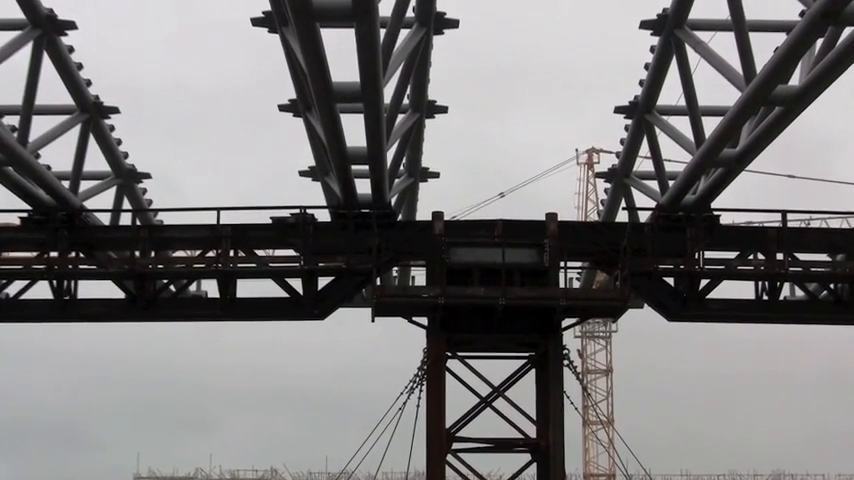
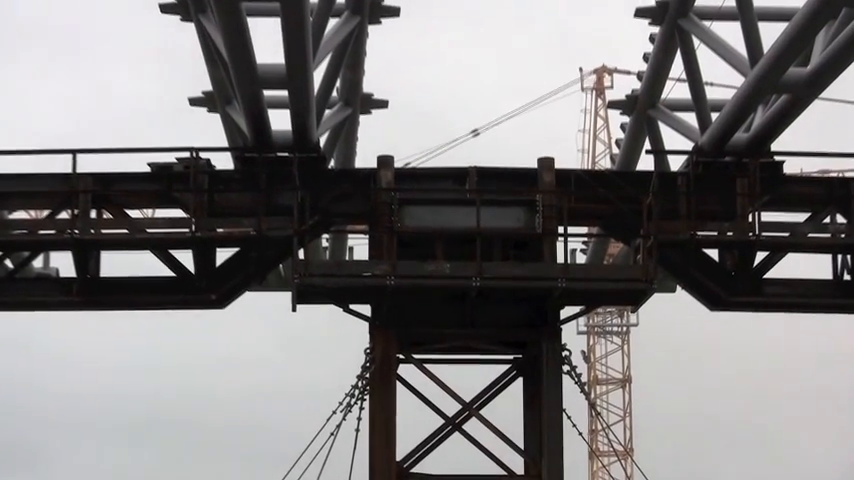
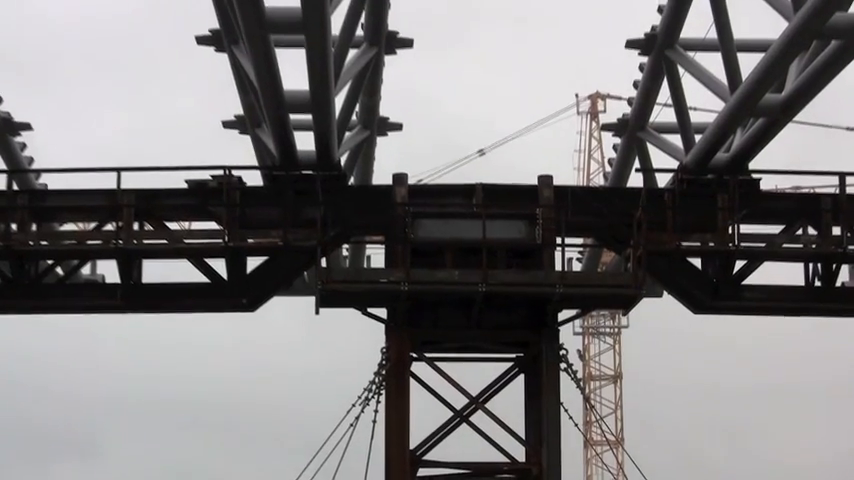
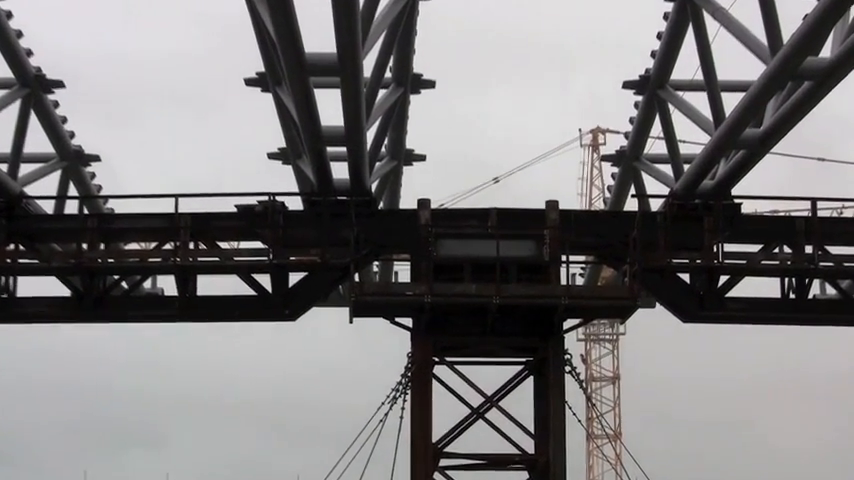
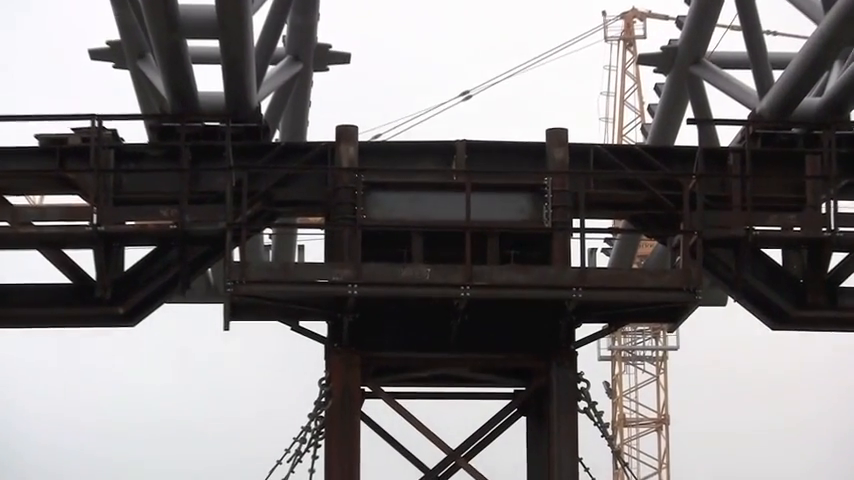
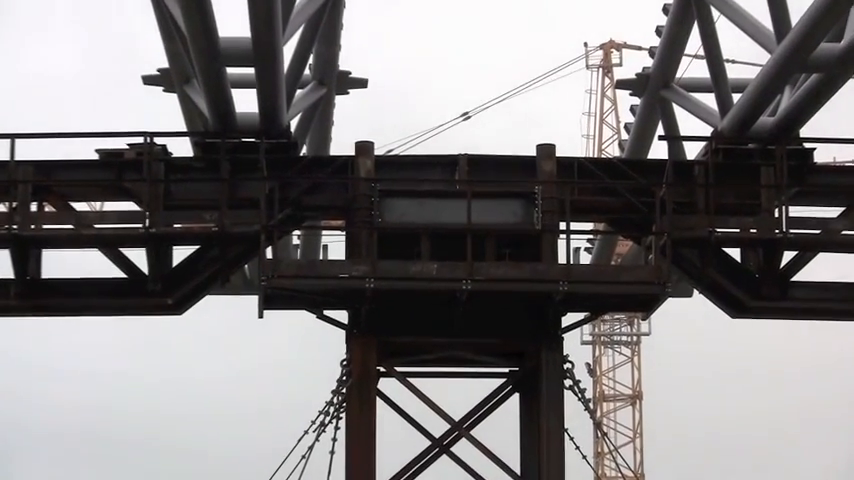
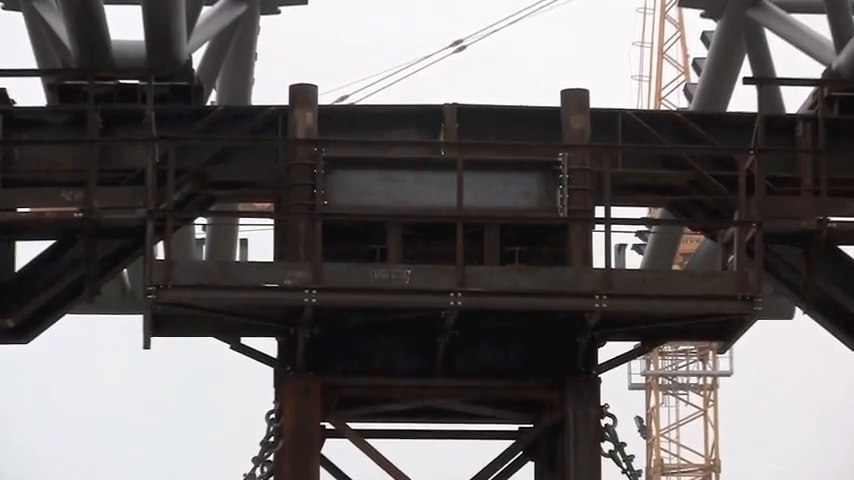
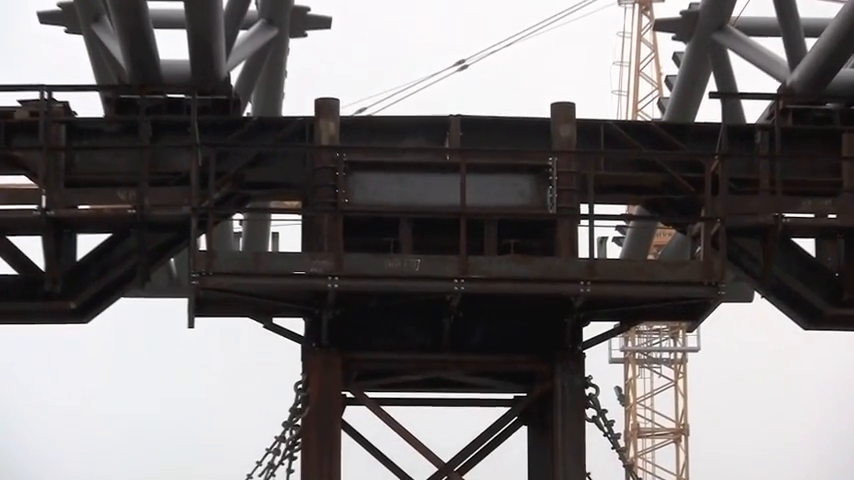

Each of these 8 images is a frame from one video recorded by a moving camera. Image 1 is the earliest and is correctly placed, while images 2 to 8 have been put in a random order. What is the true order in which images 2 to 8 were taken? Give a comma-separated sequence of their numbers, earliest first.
4, 3, 2, 6, 5, 8, 7
